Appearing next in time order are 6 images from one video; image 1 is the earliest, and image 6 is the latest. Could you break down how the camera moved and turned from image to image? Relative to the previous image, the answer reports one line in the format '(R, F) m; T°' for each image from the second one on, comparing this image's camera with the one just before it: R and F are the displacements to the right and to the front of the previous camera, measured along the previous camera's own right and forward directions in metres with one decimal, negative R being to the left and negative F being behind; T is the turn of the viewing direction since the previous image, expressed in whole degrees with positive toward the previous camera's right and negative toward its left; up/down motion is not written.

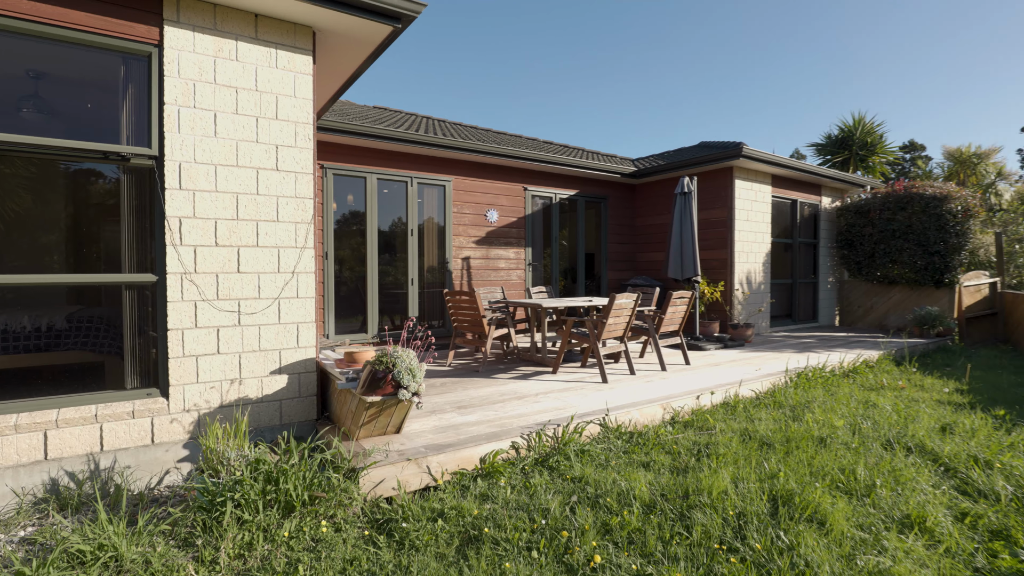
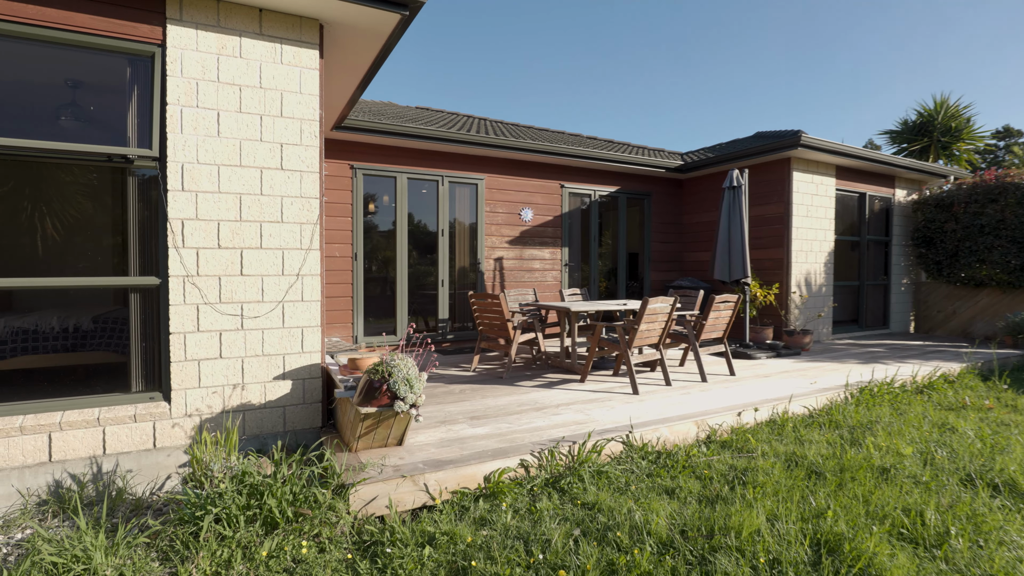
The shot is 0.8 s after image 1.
(+0.3, +0.3) m; -6°
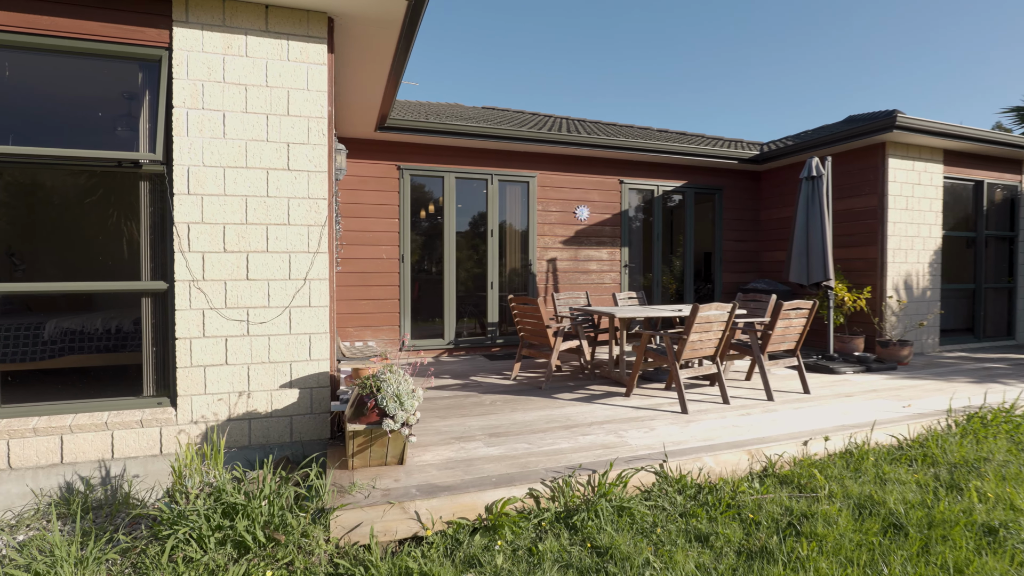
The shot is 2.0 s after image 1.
(+0.4, +0.3) m; -9°
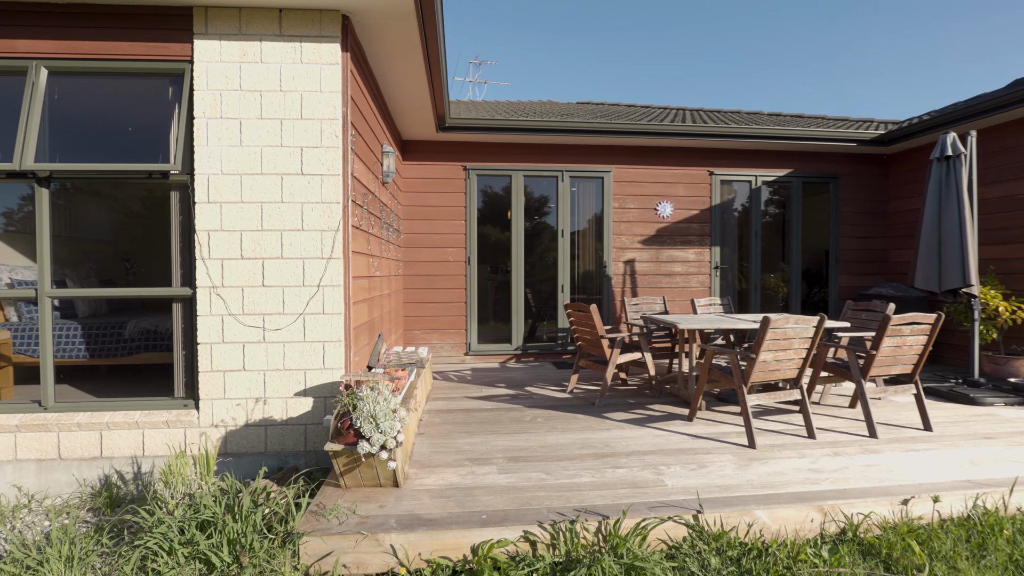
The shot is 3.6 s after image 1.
(+0.5, +0.4) m; -13°
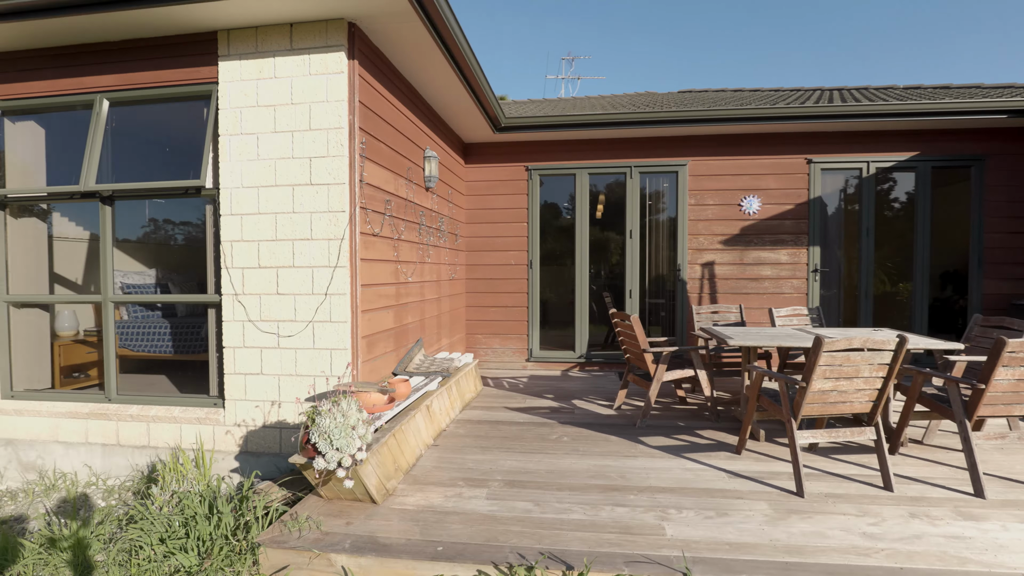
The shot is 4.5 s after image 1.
(+0.6, +0.3) m; -13°
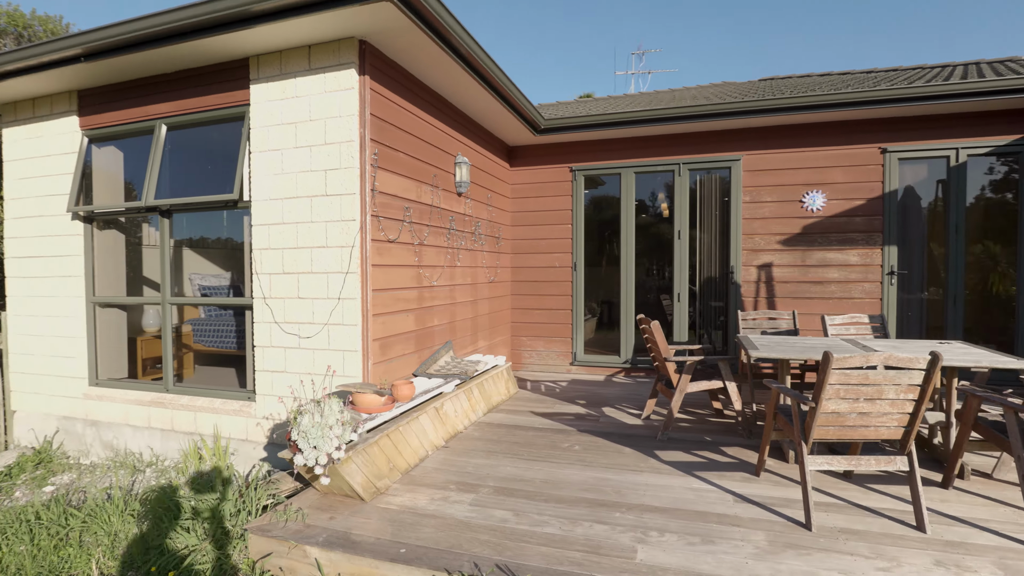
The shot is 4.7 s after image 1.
(+0.5, +0.1) m; -10°
